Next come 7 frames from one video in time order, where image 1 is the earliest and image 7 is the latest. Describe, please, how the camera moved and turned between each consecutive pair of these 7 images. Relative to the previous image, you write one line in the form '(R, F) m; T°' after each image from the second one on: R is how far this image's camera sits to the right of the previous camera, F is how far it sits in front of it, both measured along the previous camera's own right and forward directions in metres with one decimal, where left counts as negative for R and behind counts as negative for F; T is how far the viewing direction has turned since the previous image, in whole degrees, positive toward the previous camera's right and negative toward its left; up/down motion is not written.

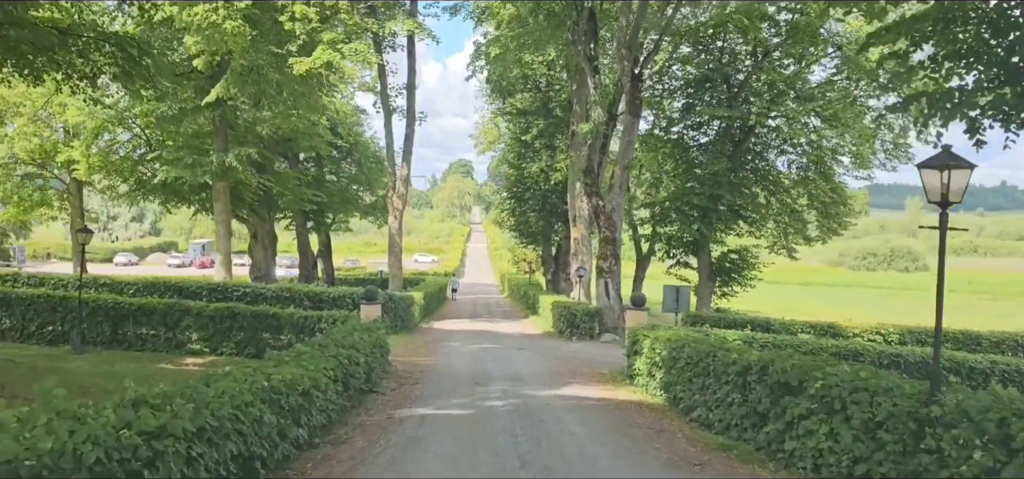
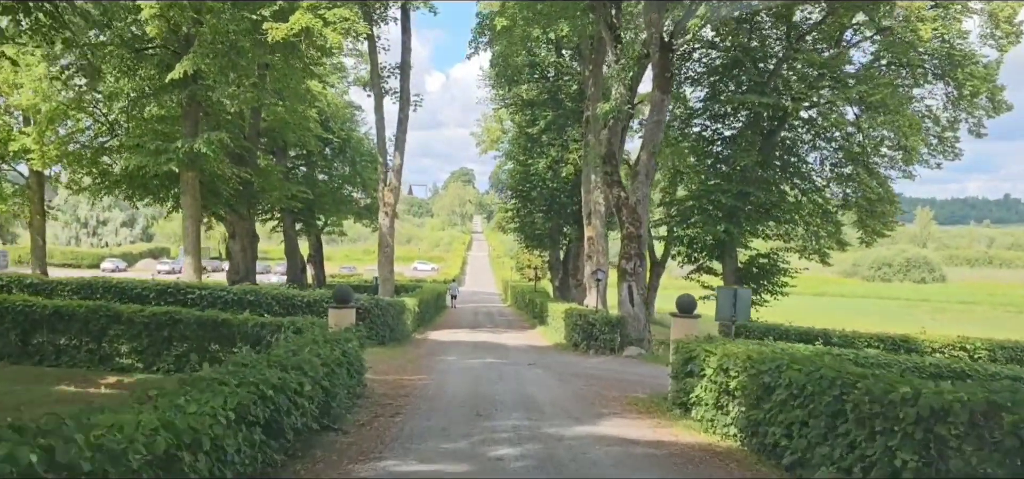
(-0.1, +3.0) m; 0°
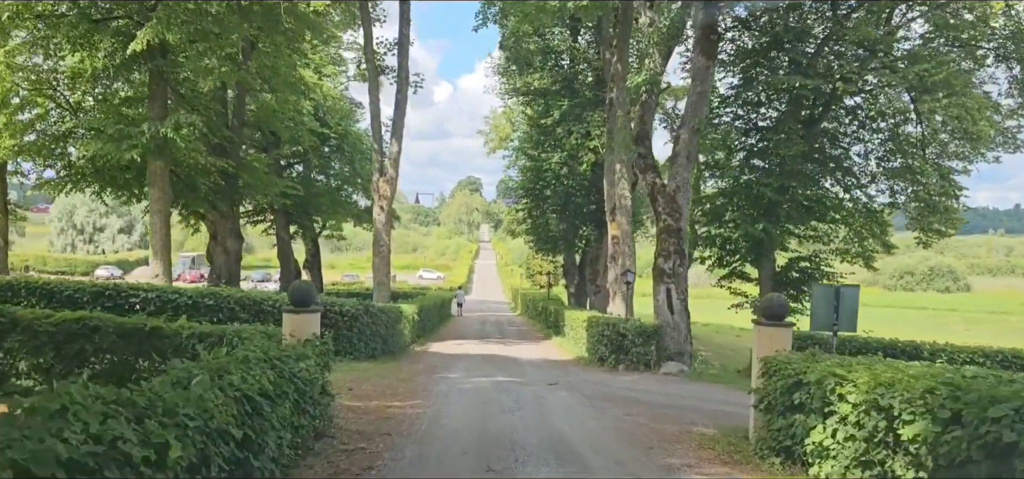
(-0.2, +2.8) m; -1°
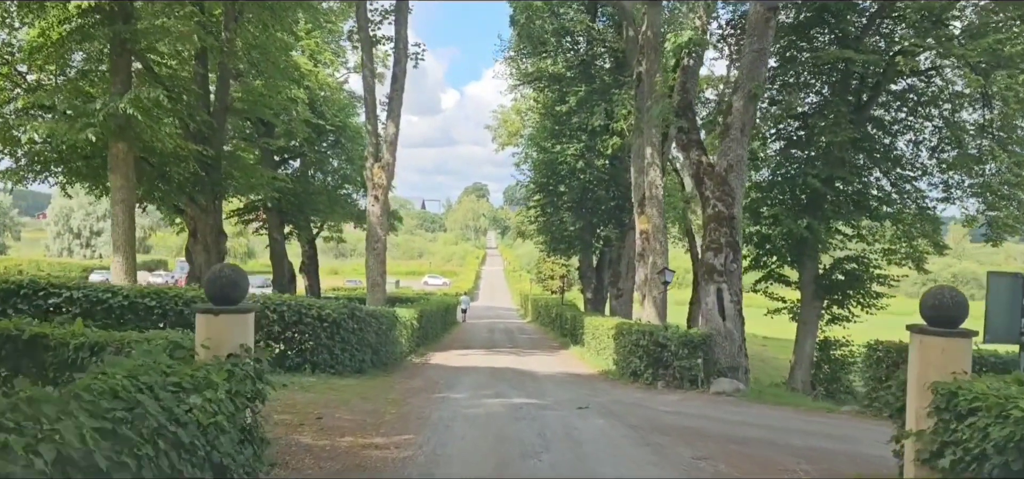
(-0.2, +2.6) m; 0°
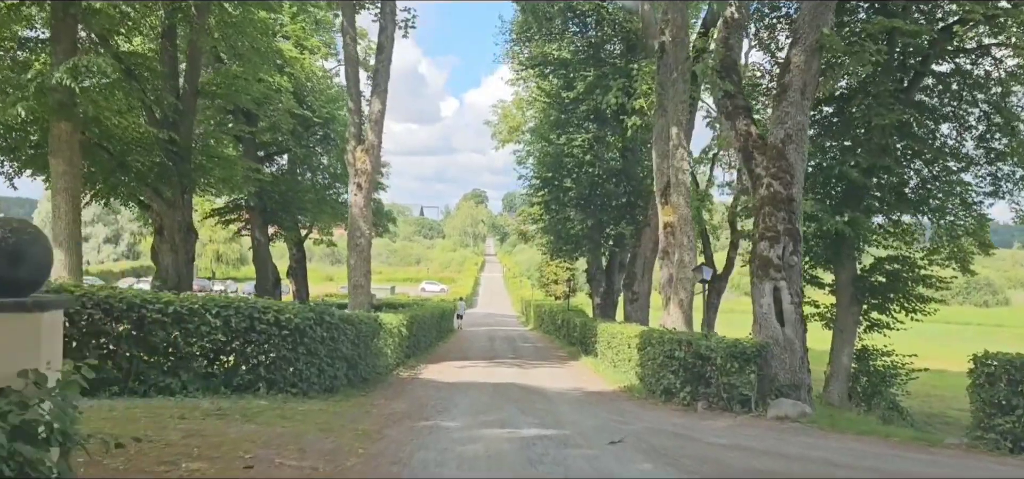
(-0.1, +2.4) m; 0°
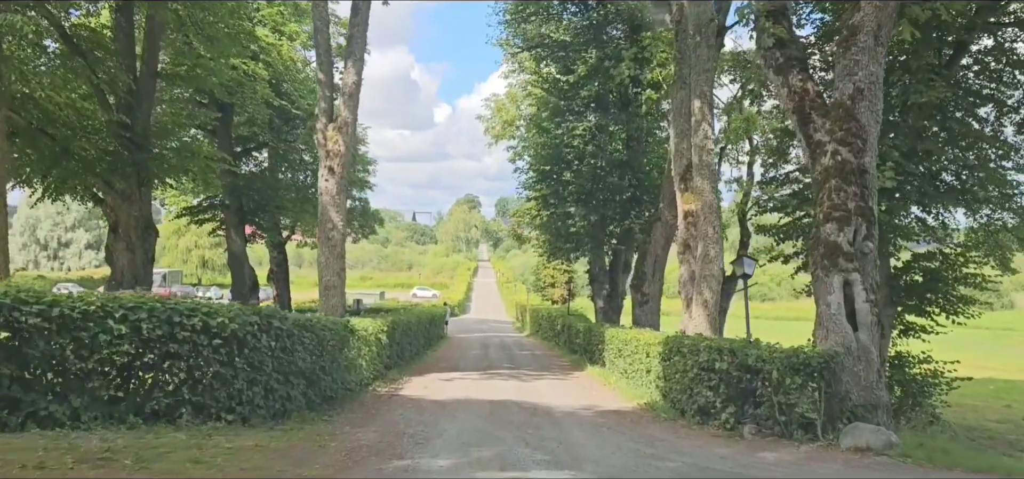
(-0.1, +2.1) m; +1°
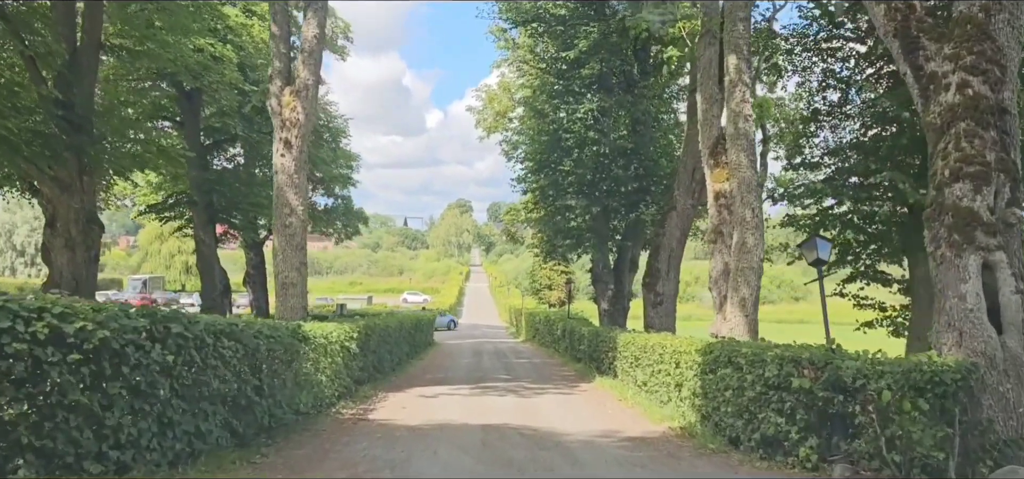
(-0.1, +2.3) m; +1°
